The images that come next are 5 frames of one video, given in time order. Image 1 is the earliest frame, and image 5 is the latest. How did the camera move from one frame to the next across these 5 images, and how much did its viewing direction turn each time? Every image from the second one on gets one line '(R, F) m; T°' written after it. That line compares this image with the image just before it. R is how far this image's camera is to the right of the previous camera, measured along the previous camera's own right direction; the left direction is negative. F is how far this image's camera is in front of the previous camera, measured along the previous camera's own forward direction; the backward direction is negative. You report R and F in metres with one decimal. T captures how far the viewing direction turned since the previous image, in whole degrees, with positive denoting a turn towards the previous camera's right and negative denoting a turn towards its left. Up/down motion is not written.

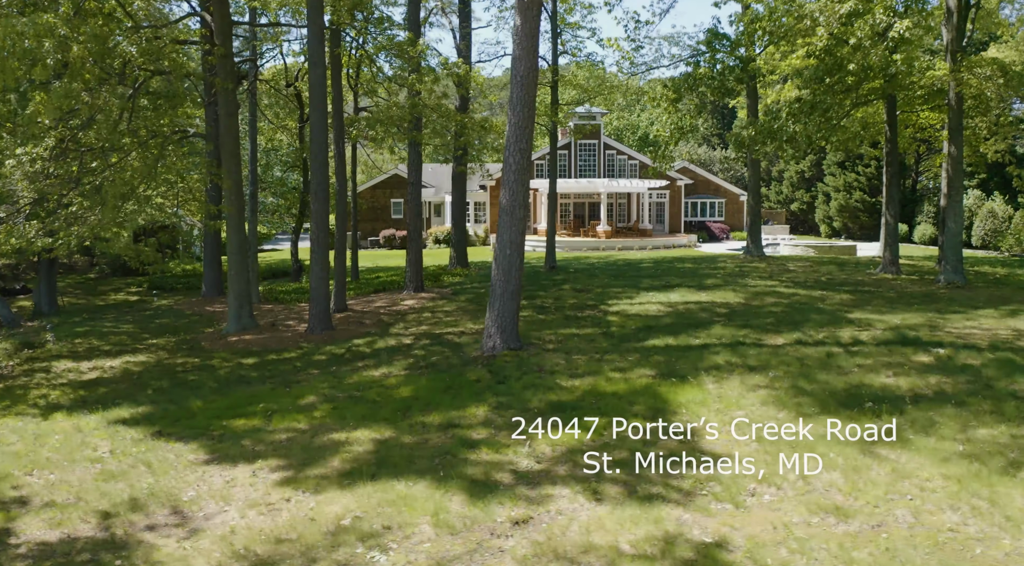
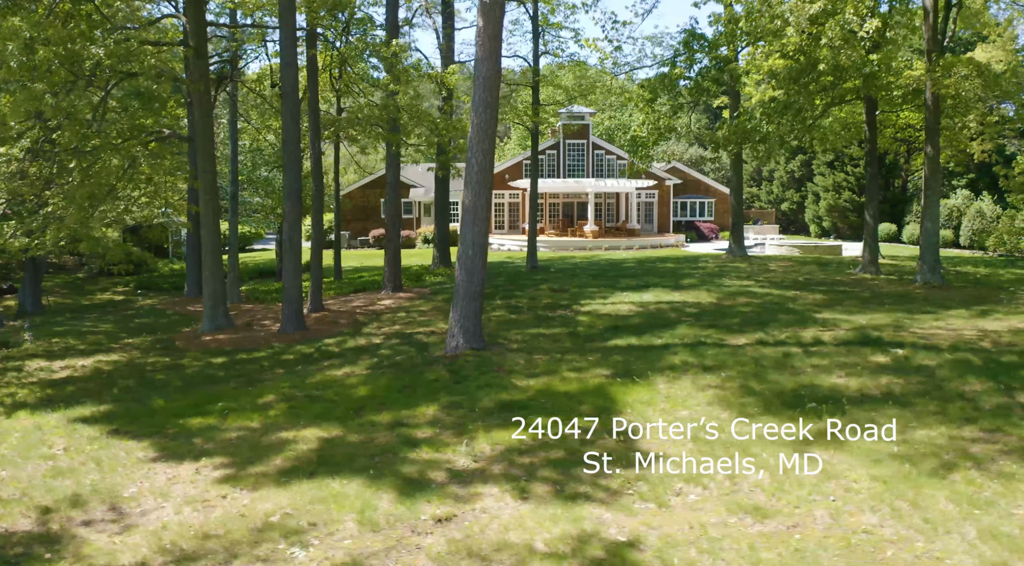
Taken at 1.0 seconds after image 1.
(+0.8, -0.1) m; -1°
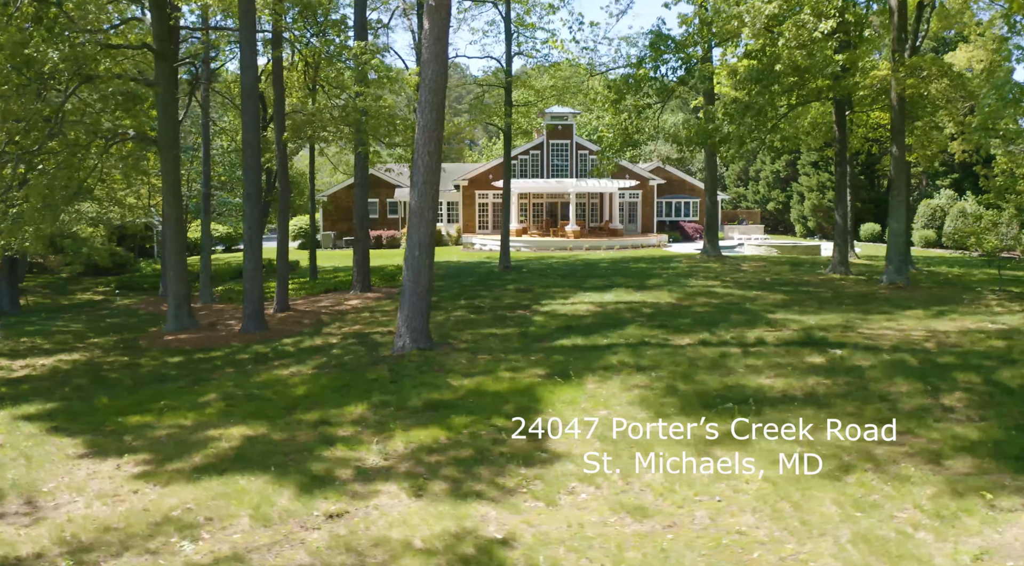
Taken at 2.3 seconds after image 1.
(+1.2, -0.1) m; -2°
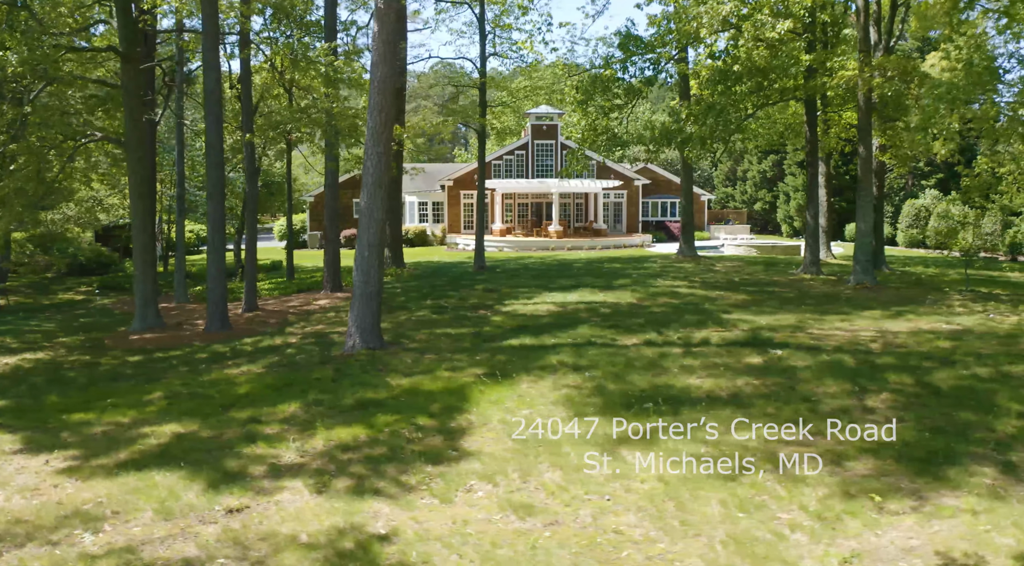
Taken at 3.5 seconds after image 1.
(+1.2, -0.1) m; -2°
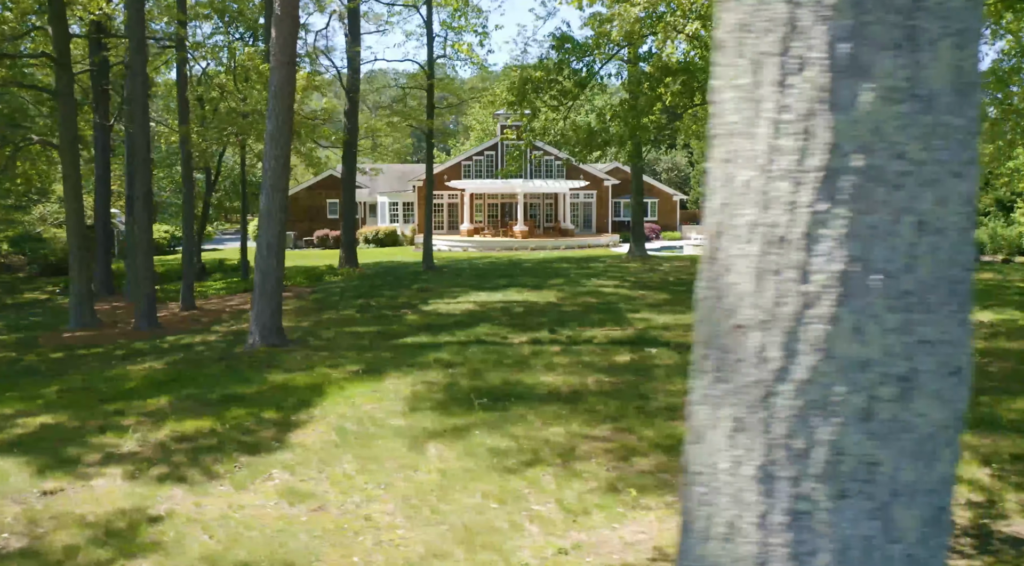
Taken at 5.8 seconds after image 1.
(+2.6, -0.2) m; -4°
